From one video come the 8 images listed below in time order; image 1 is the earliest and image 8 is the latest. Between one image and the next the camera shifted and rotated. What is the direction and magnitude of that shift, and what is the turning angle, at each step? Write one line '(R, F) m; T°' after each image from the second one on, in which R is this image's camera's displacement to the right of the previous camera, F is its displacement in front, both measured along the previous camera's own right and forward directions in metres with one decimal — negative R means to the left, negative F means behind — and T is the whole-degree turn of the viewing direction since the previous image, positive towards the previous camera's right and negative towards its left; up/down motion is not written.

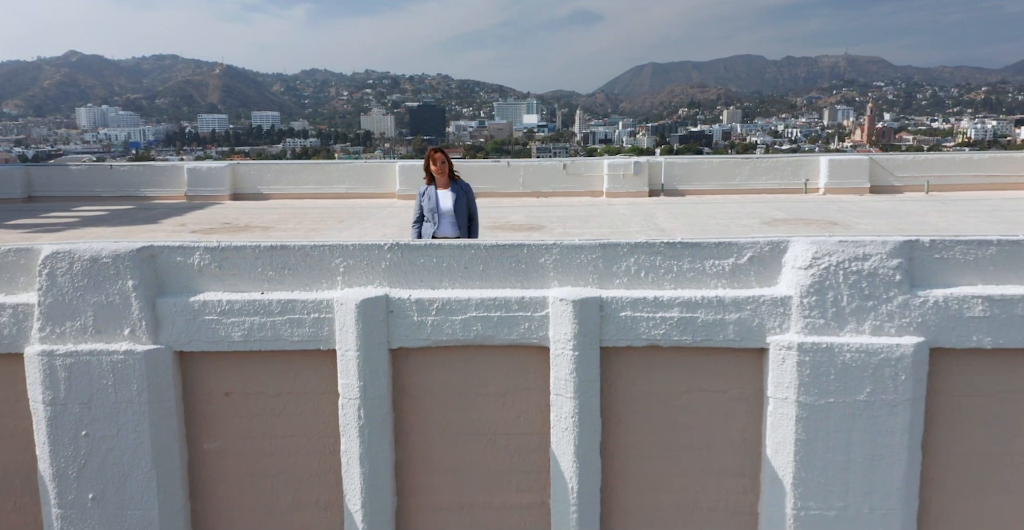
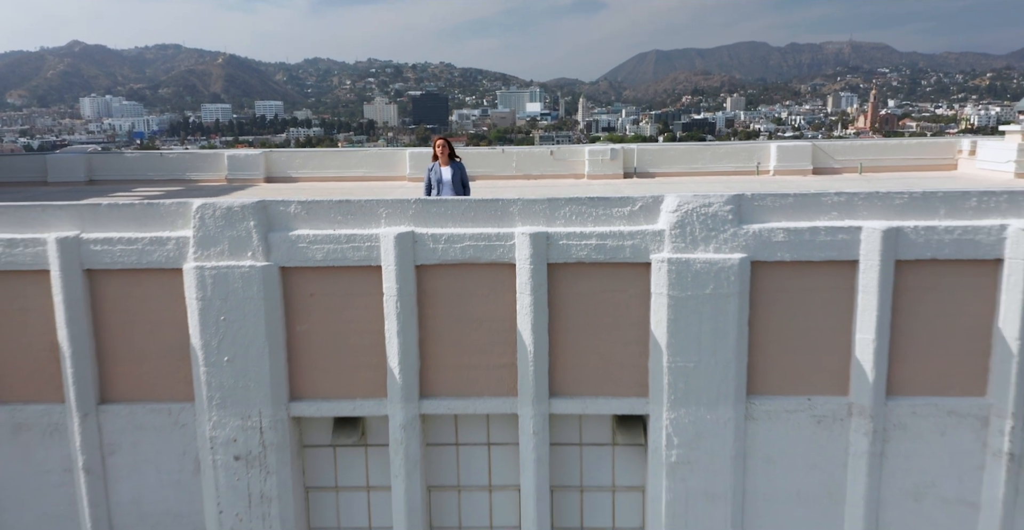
(+0.2, -1.7) m; 0°
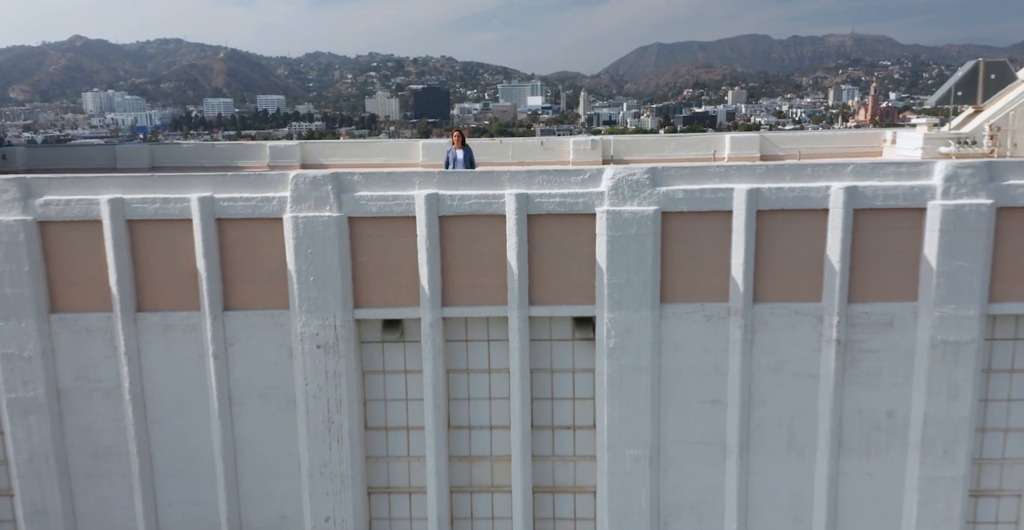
(+0.1, -2.3) m; 0°
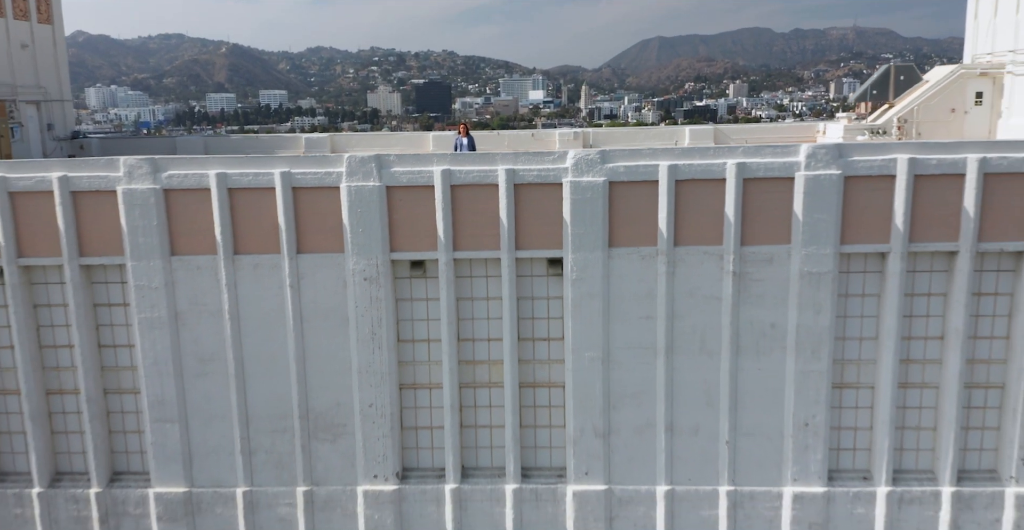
(+0.1, -2.9) m; 0°
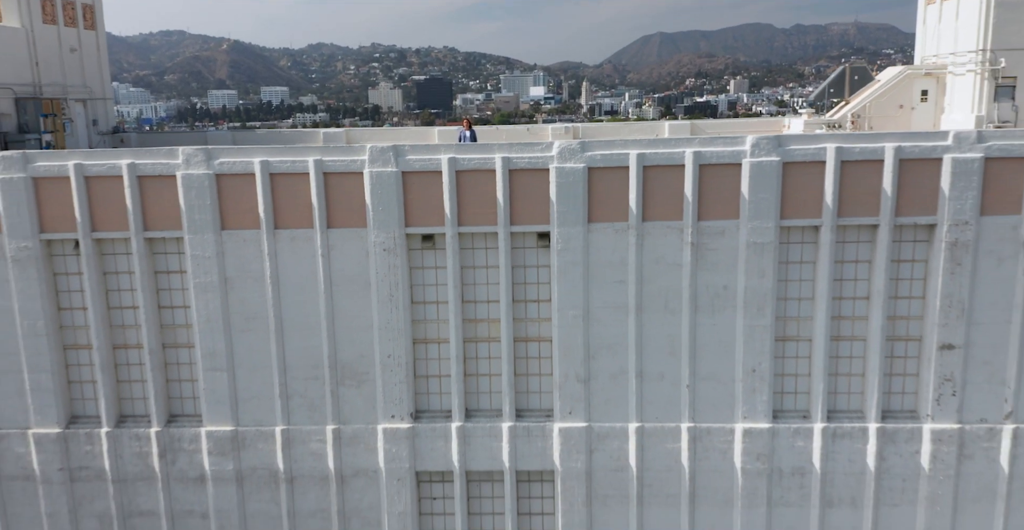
(+0.1, -2.0) m; 0°
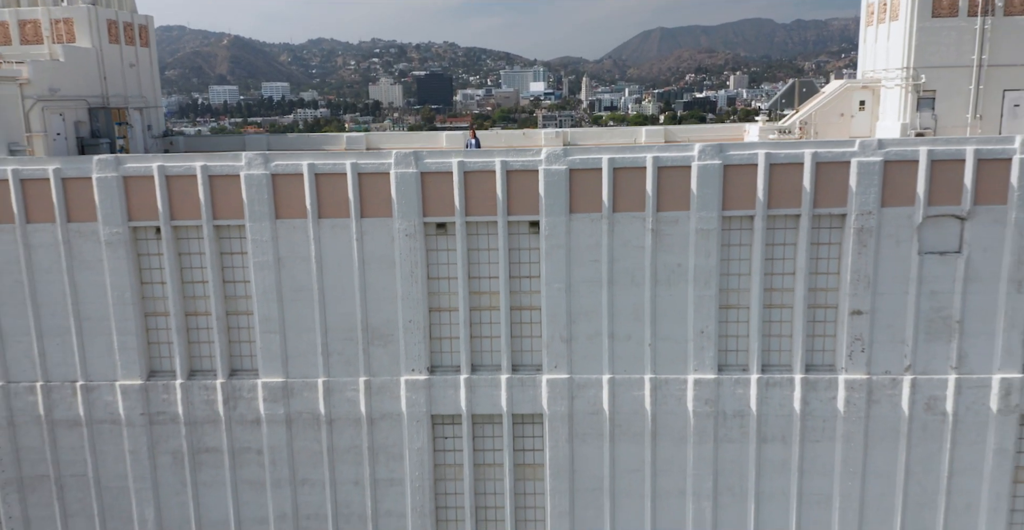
(+0.1, -3.1) m; 0°
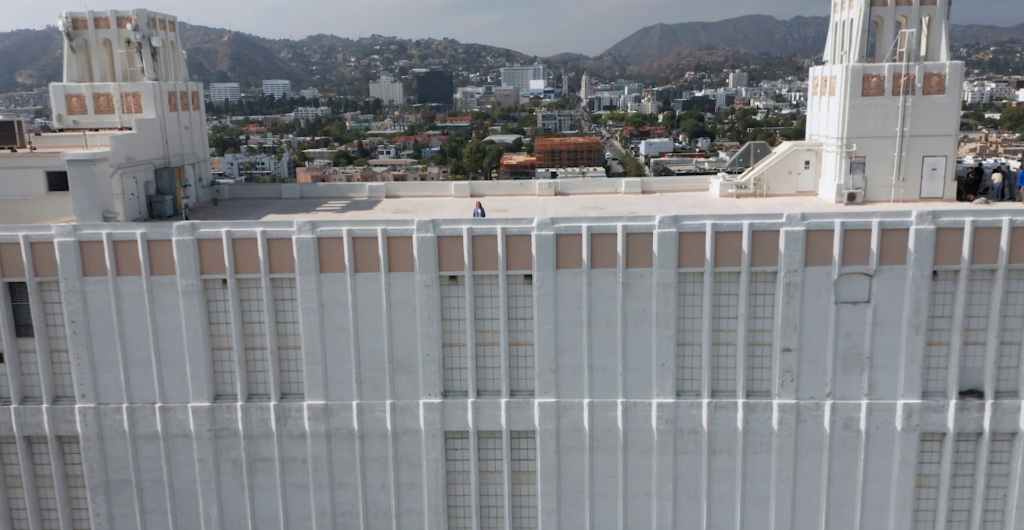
(0.0, -3.7) m; 0°
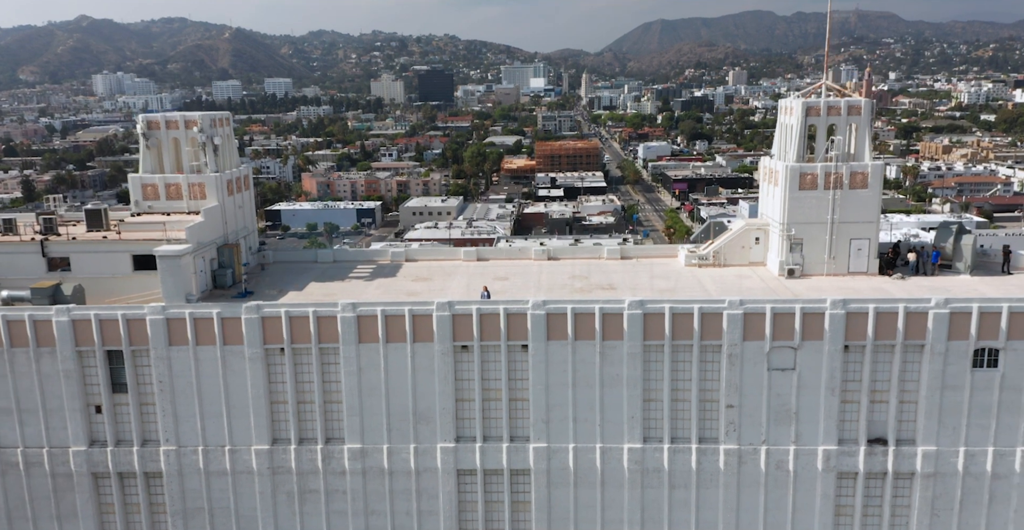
(0.0, -4.9) m; 0°
